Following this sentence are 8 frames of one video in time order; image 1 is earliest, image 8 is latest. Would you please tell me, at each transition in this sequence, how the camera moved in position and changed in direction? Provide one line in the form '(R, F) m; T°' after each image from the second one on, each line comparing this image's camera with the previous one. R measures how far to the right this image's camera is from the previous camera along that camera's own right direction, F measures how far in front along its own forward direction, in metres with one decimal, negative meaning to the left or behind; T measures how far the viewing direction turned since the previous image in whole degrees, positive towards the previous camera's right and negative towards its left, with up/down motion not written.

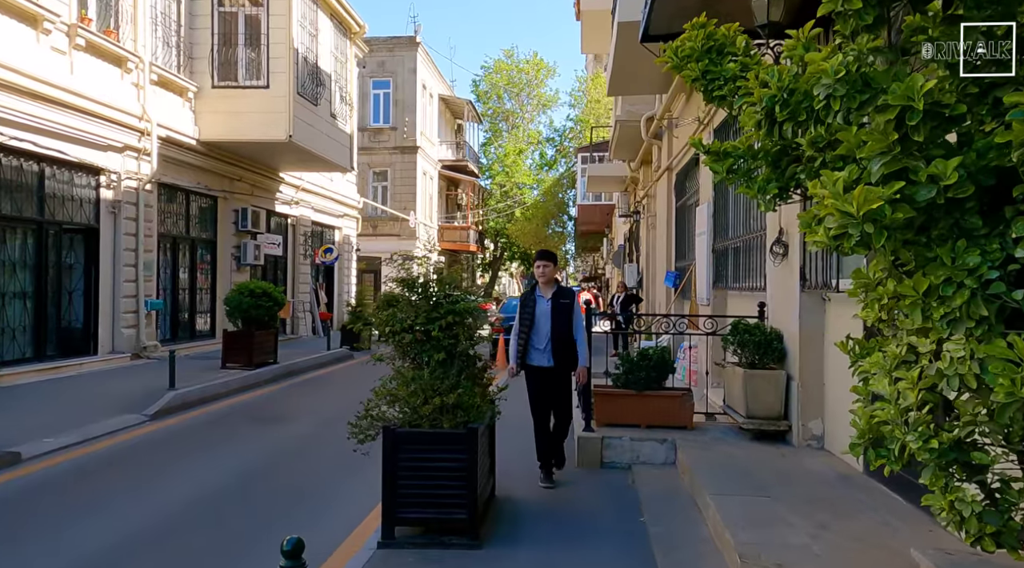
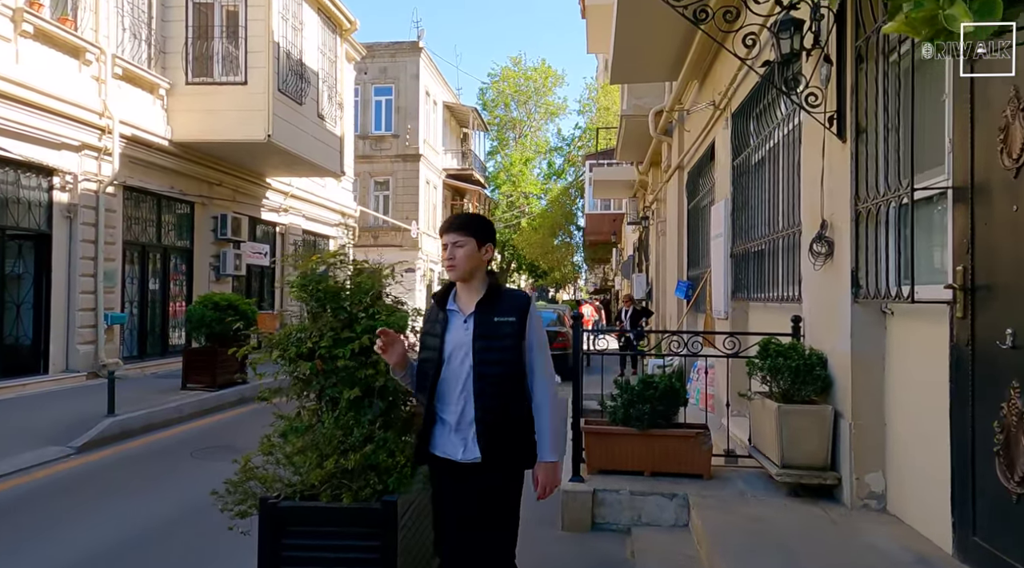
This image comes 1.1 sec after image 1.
(+0.3, +1.4) m; -1°
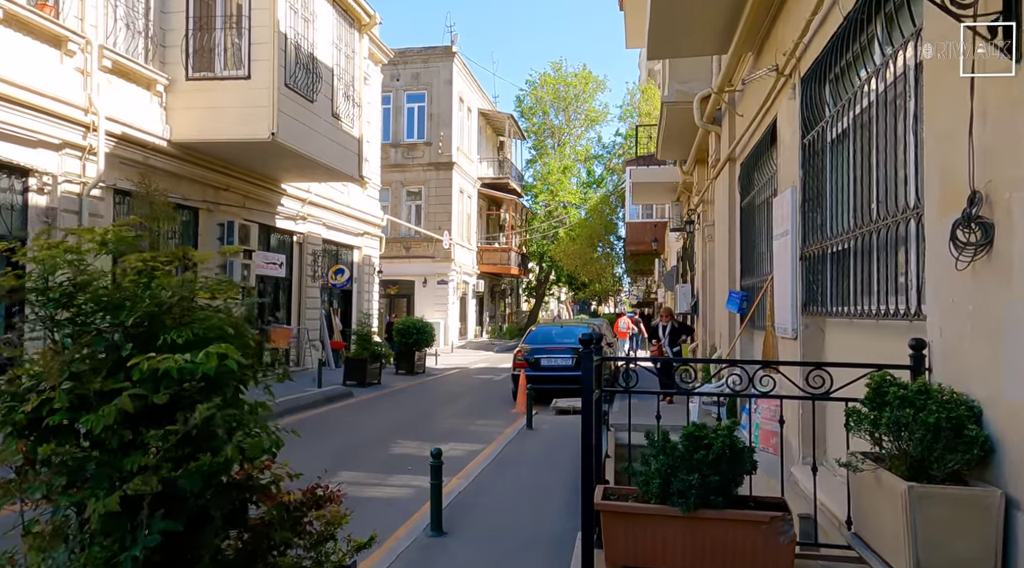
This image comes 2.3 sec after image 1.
(+0.2, +1.6) m; -3°
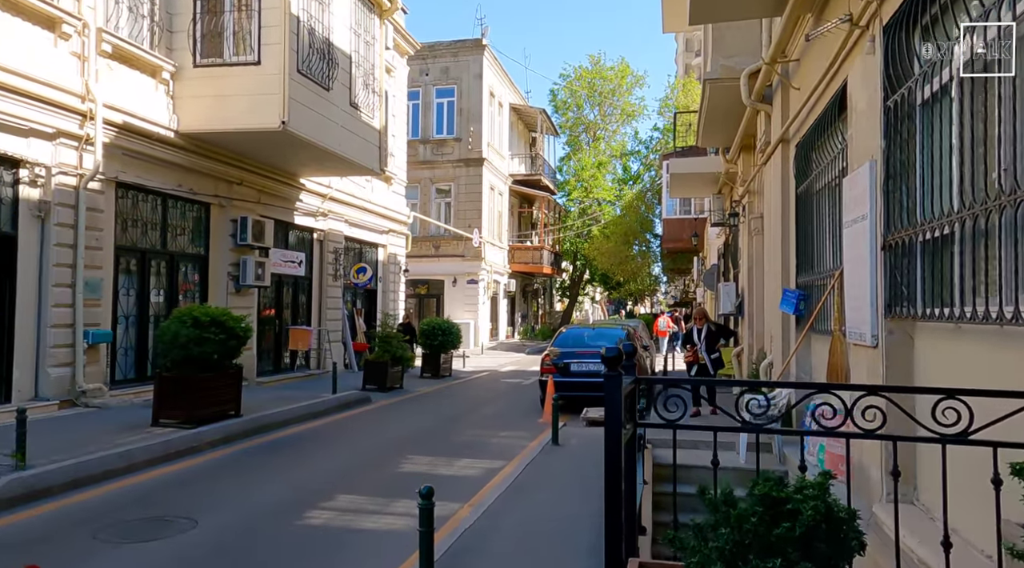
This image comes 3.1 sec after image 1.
(+0.1, +1.1) m; -2°
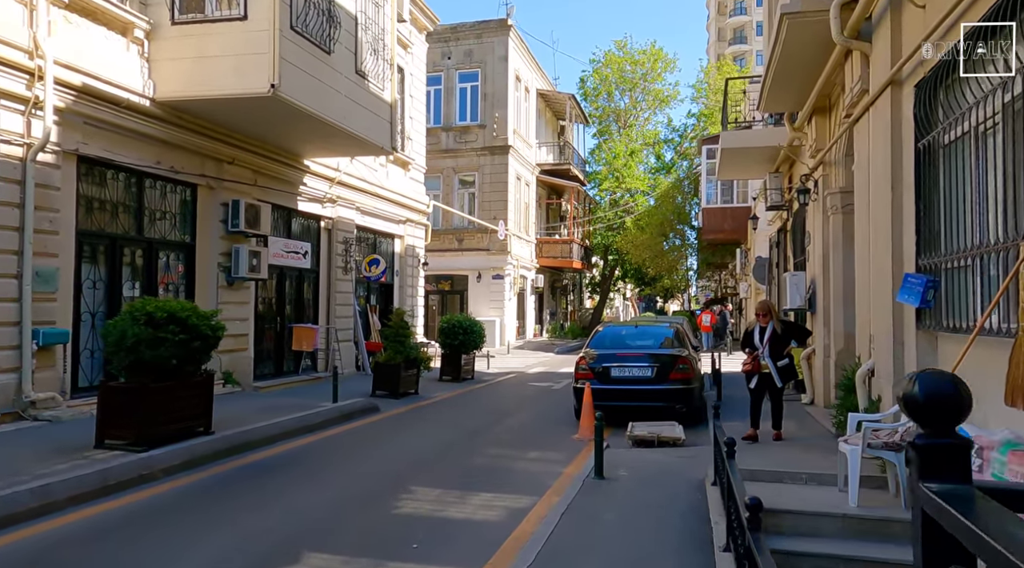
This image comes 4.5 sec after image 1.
(0.0, +2.0) m; -2°
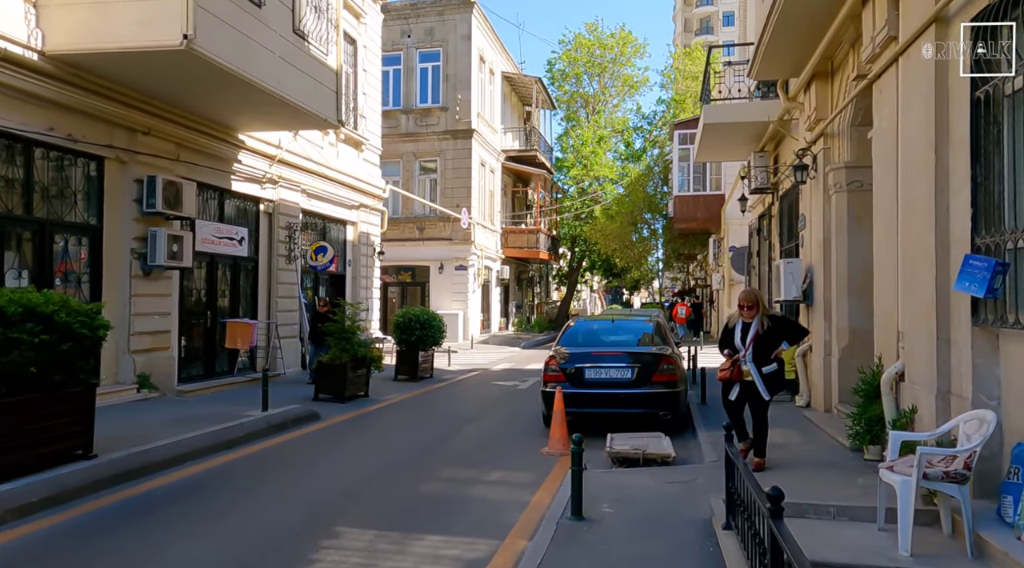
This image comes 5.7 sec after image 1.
(+0.1, +1.6) m; +2°
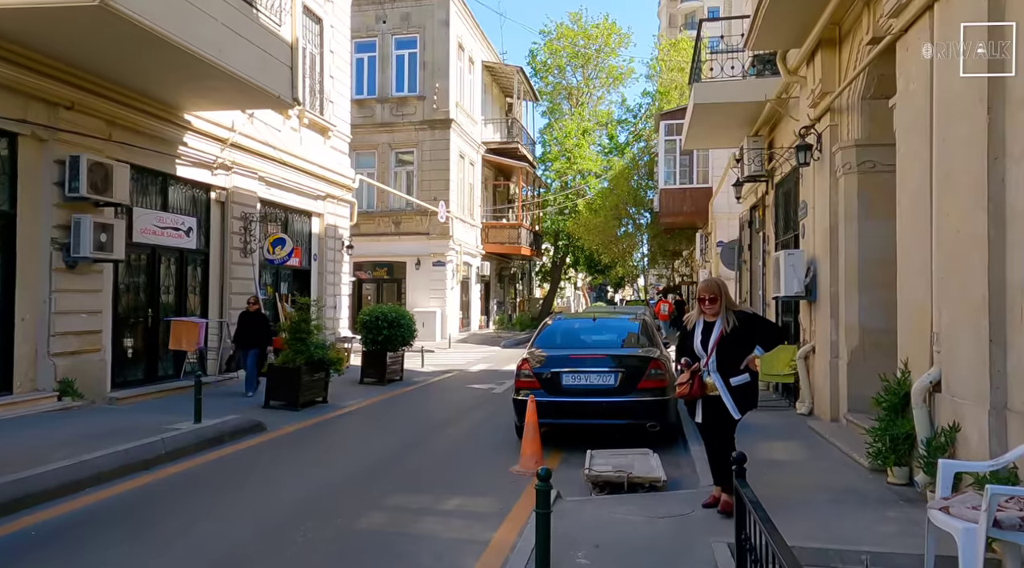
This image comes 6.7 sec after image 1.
(+0.2, +1.3) m; +1°
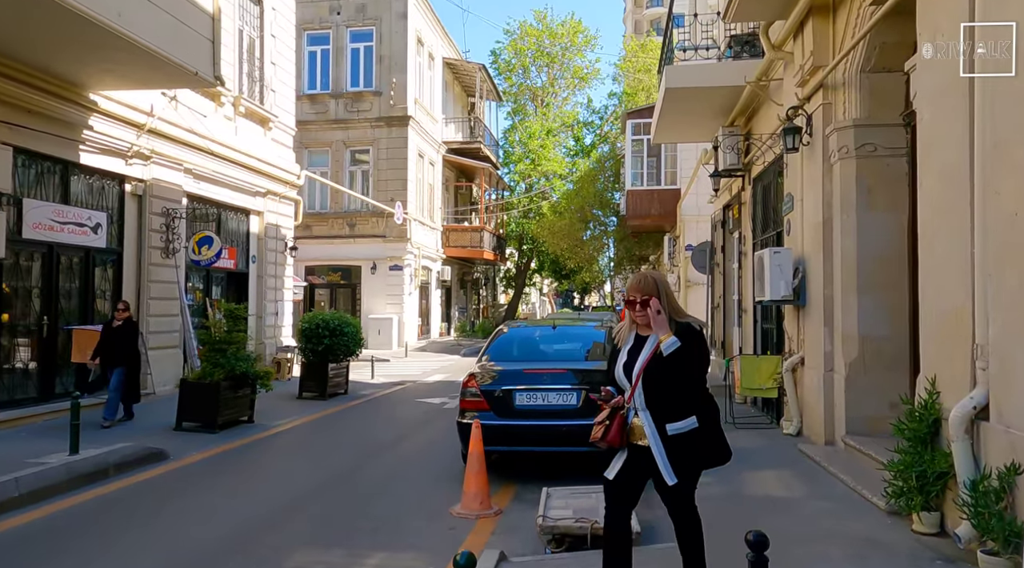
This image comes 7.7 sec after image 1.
(+0.2, +1.4) m; +2°
